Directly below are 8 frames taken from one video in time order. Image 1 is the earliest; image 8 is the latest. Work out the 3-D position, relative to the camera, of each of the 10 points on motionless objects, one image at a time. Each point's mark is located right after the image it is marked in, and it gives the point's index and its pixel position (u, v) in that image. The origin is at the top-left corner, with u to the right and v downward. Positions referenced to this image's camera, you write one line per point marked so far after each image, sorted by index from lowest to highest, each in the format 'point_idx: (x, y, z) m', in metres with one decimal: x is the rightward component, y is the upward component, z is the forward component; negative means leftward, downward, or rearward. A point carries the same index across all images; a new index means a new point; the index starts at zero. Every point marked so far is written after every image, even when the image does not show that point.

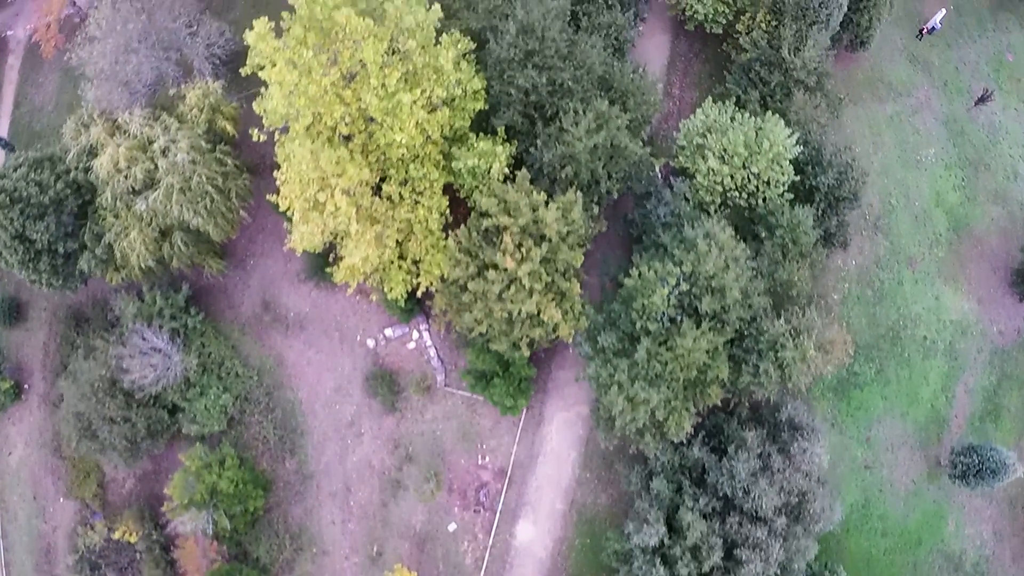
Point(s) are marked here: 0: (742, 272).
0: (+18.4, +1.1, +19.9) m
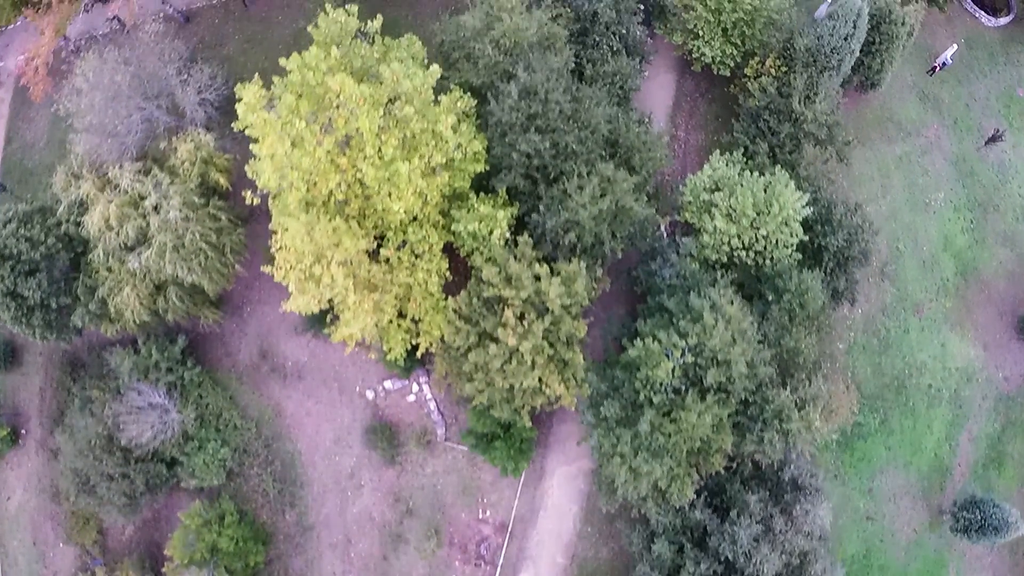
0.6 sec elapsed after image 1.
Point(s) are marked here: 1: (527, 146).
0: (+18.5, -4.5, +19.5) m
1: (+1.1, +11.0, +19.6) m
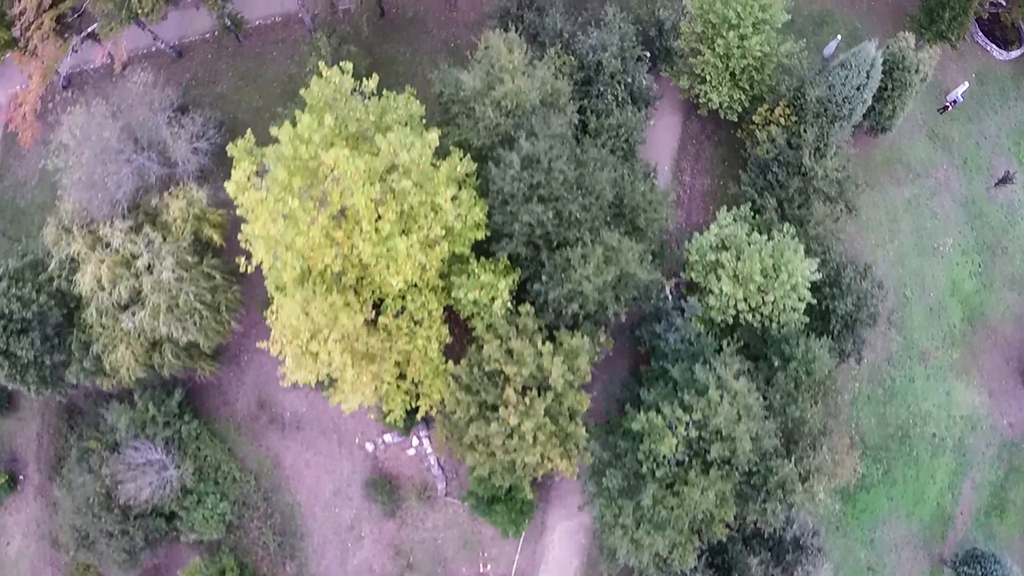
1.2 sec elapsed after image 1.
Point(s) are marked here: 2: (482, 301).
0: (+18.6, -10.2, +19.2) m
1: (+1.3, +5.4, +19.0) m
2: (-2.4, -1.0, +19.9) m
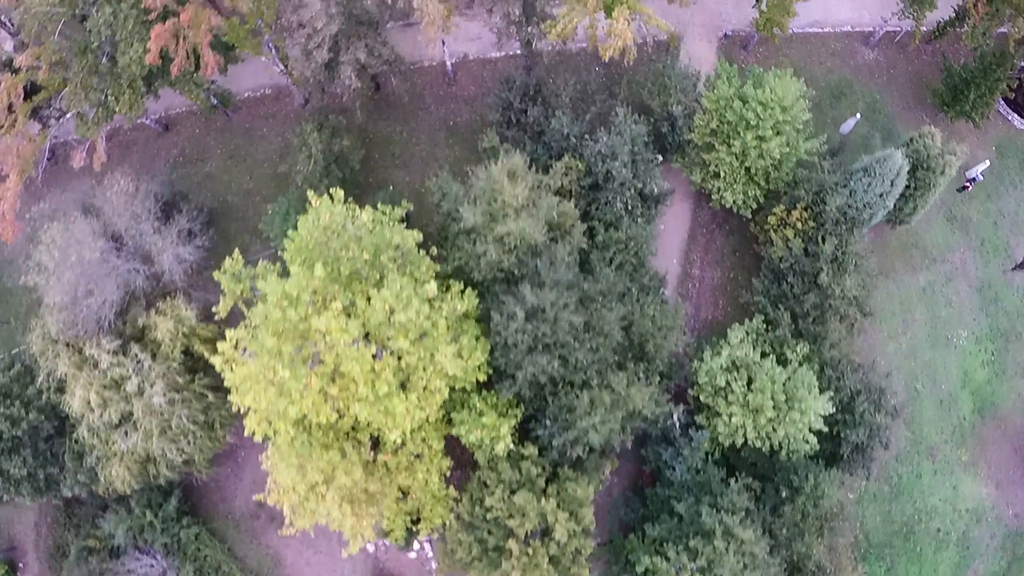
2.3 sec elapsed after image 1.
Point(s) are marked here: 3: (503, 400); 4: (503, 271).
0: (+18.8, -21.0, +18.8) m
1: (+1.5, -5.5, +18.2) m
2: (-2.2, -11.9, +19.3) m
3: (-0.7, -8.7, +19.5) m
4: (-0.8, +1.4, +18.9) m
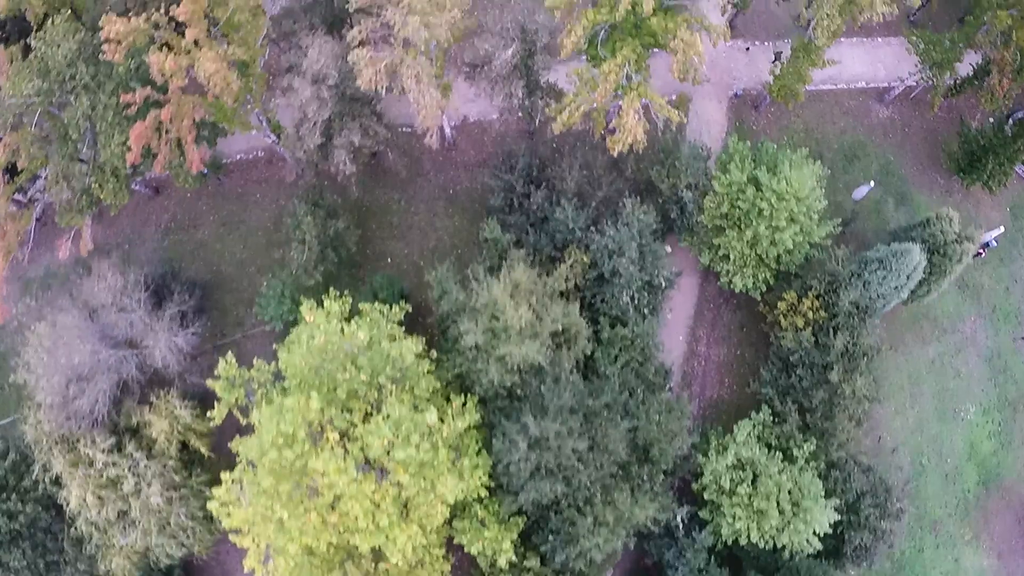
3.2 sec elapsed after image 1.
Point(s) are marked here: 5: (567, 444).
0: (+19.0, -29.6, +18.8) m
1: (+1.7, -14.1, +17.8) m
2: (-2.0, -20.4, +19.0) m
3: (-0.6, -17.2, +19.2) m
4: (-0.6, -7.2, +18.3) m
5: (+3.8, -10.8, +17.5) m
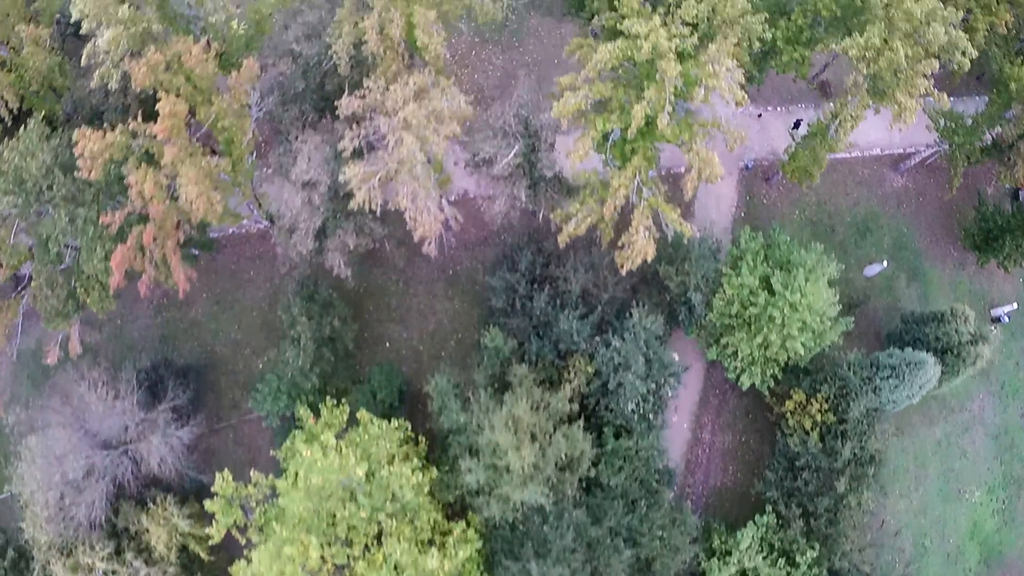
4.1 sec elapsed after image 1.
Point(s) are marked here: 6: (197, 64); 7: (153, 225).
0: (+19.2, -38.9, +19.0) m
1: (+1.8, -23.4, +17.6) m
2: (-1.8, -29.8, +19.0) m
3: (-0.4, -26.5, +19.1) m
4: (-0.4, -16.5, +17.9) m
5: (+4.0, -20.1, +17.3) m
6: (-23.5, +16.7, +18.6) m
7: (-26.1, +4.6, +18.2) m
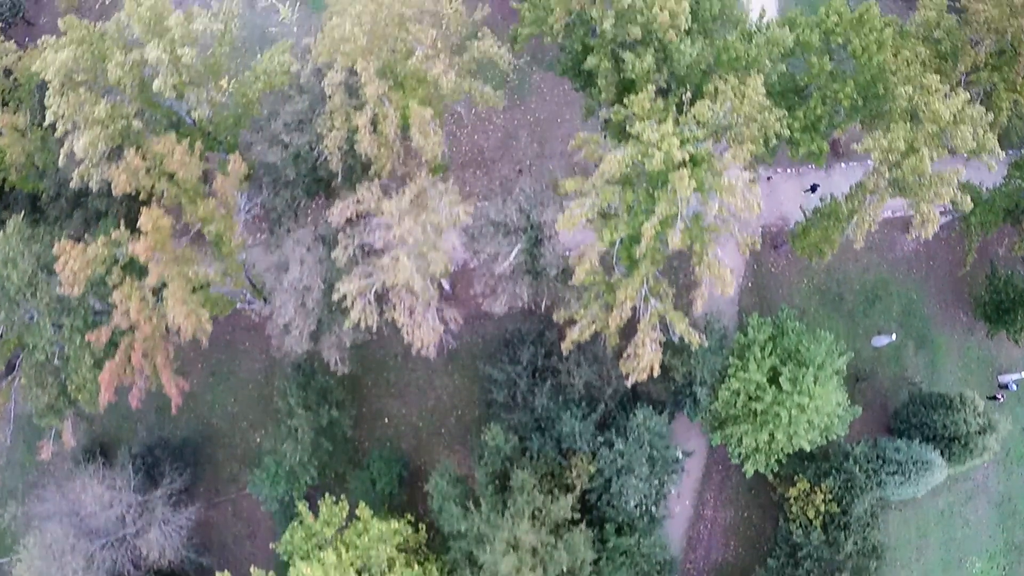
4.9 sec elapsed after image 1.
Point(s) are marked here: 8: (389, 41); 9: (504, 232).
0: (+19.3, -47.0, +19.5) m
1: (+1.9, -31.5, +17.7) m
2: (-1.7, -37.9, +19.3) m
3: (-0.3, -34.6, +19.2) m
4: (-0.3, -24.6, +17.8) m
5: (+4.1, -28.3, +17.2) m
6: (-23.4, +8.6, +17.6) m
7: (-26.0, -3.6, +17.5) m
8: (-10.3, +19.6, +21.0) m
9: (-0.7, +4.2, +19.5) m
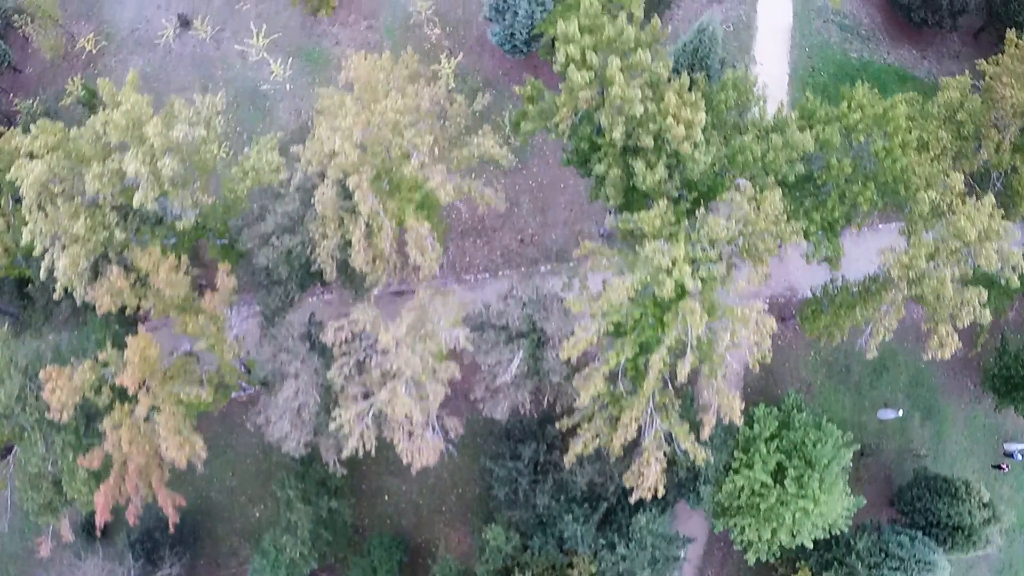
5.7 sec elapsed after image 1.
0: (+19.4, -55.1, +20.0) m
1: (+2.1, -39.7, +17.9) m
2: (-1.6, -46.0, +19.6) m
3: (-0.2, -42.8, +19.5) m
4: (-0.2, -32.8, +17.9) m
5: (+4.2, -36.4, +17.4) m
6: (-23.3, +0.4, +16.9) m
7: (-25.9, -11.8, +17.1) m
8: (-10.2, +11.5, +20.1) m
9: (-0.5, -4.0, +18.9) m
